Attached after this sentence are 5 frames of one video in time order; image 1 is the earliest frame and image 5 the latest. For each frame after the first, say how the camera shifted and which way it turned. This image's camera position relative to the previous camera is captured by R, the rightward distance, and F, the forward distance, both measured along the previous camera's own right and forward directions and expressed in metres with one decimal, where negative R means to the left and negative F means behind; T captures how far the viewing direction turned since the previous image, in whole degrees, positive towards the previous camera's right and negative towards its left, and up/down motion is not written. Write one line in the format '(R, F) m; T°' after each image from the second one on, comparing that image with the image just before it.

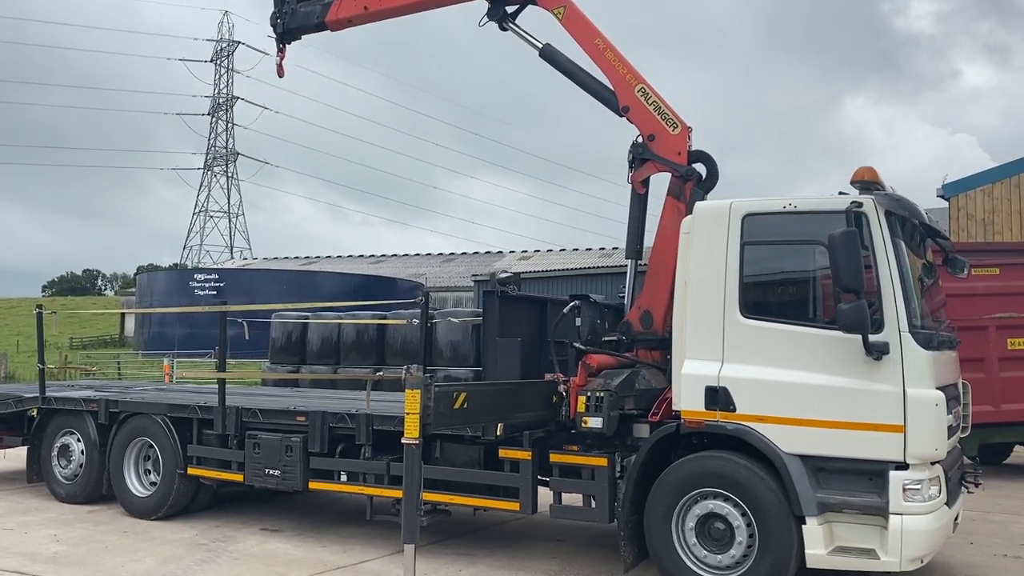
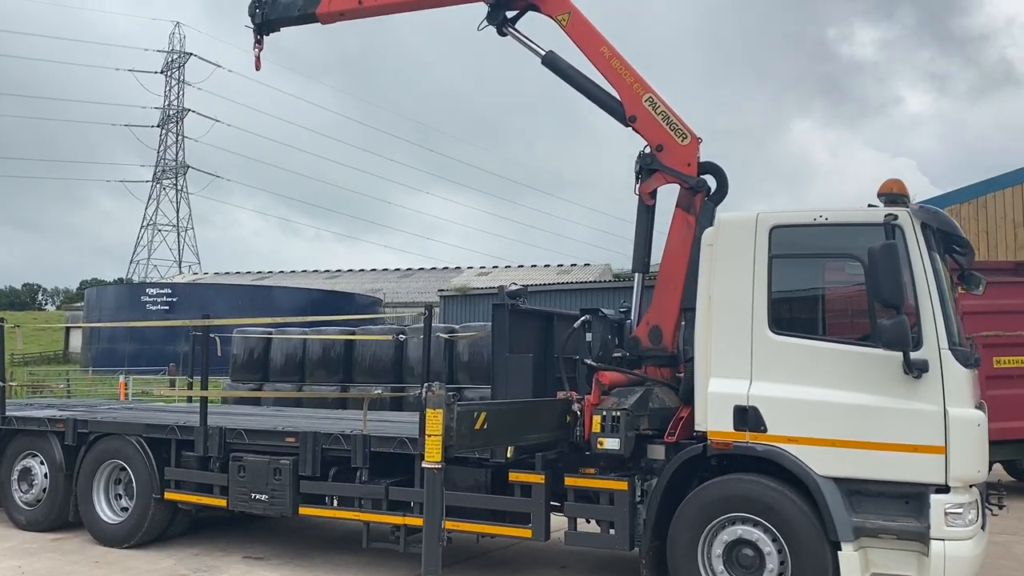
(-0.4, +0.3) m; +3°
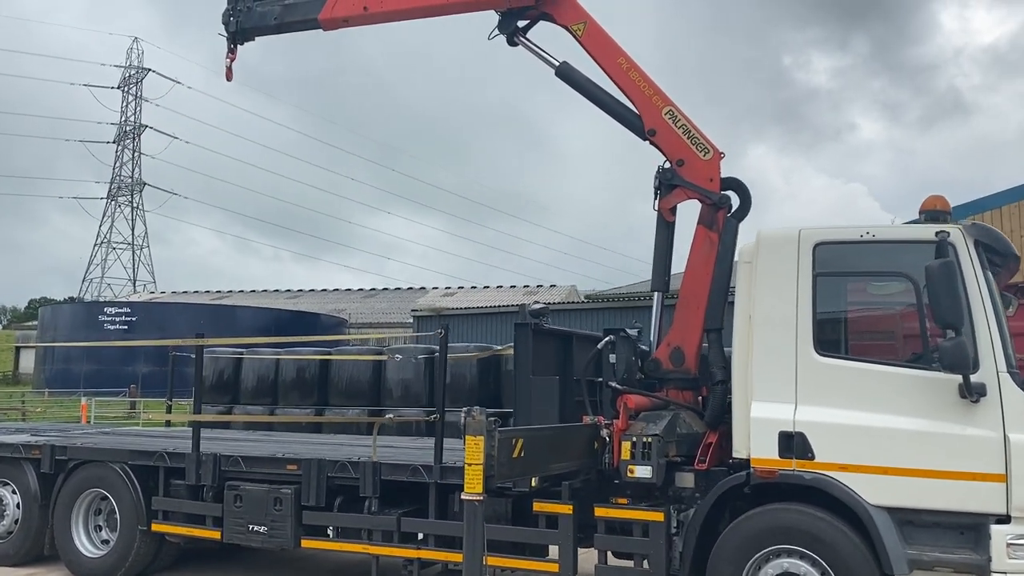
(-0.4, +0.3) m; +3°
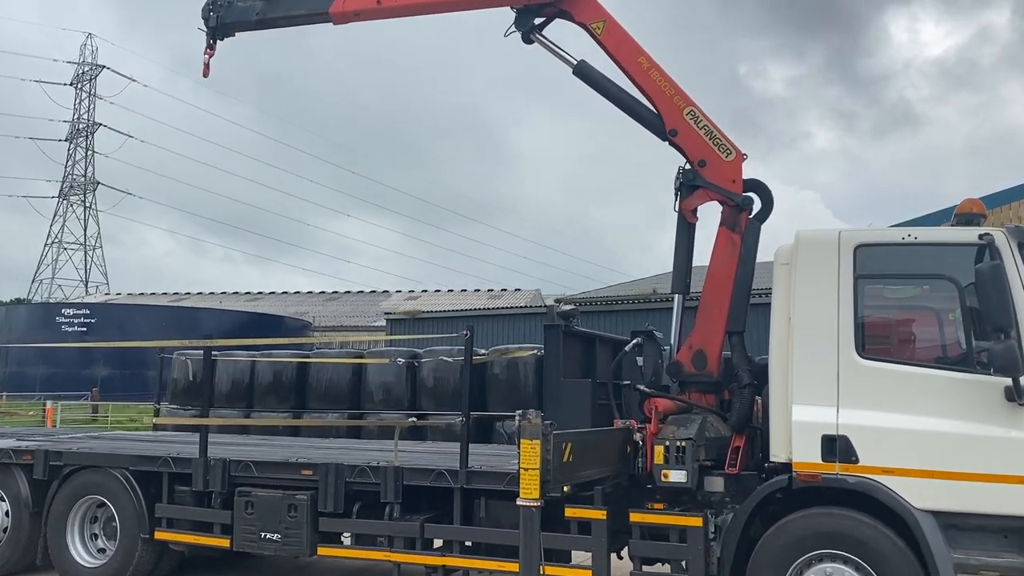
(-0.4, +0.1) m; +3°
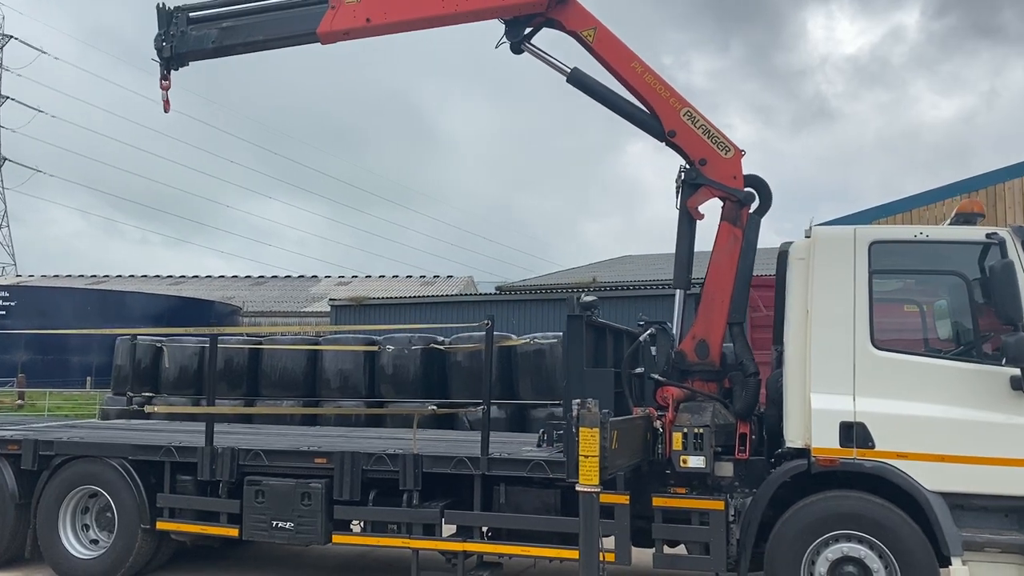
(-0.6, -0.1) m; +5°
